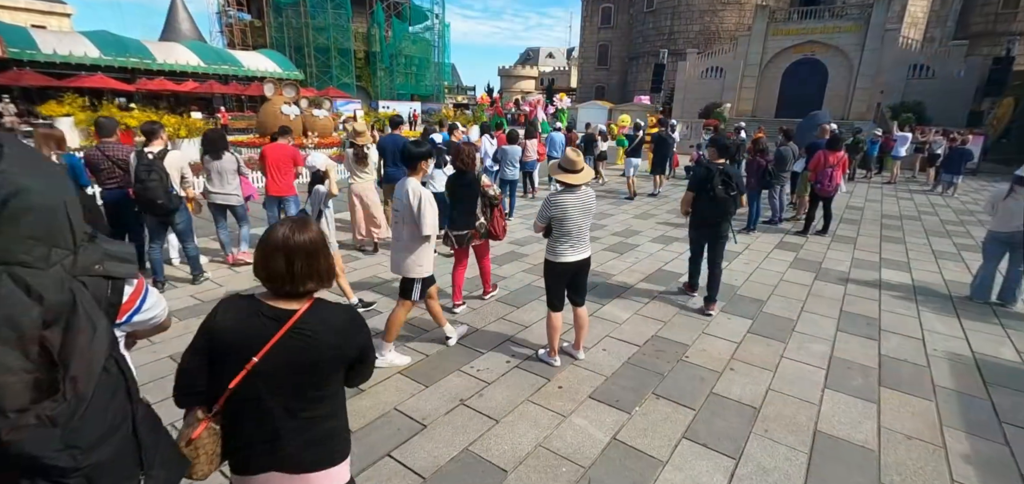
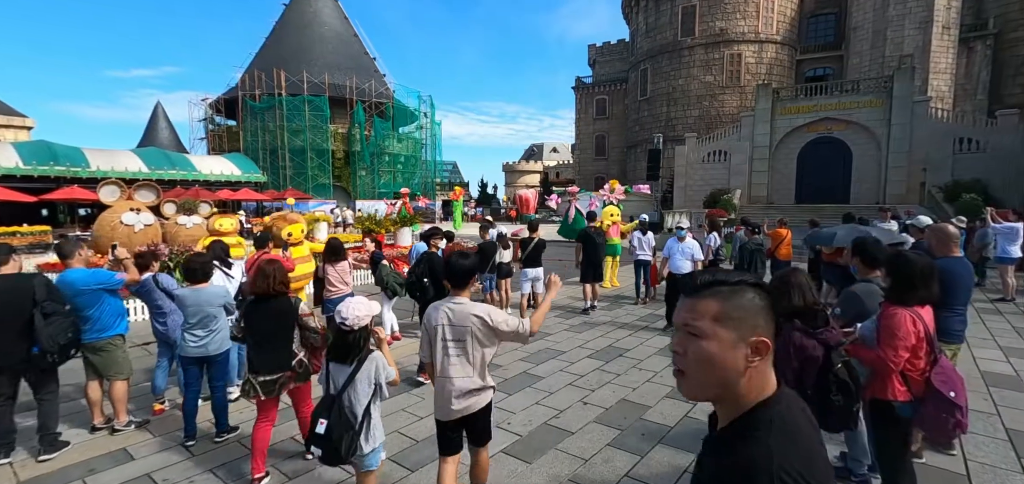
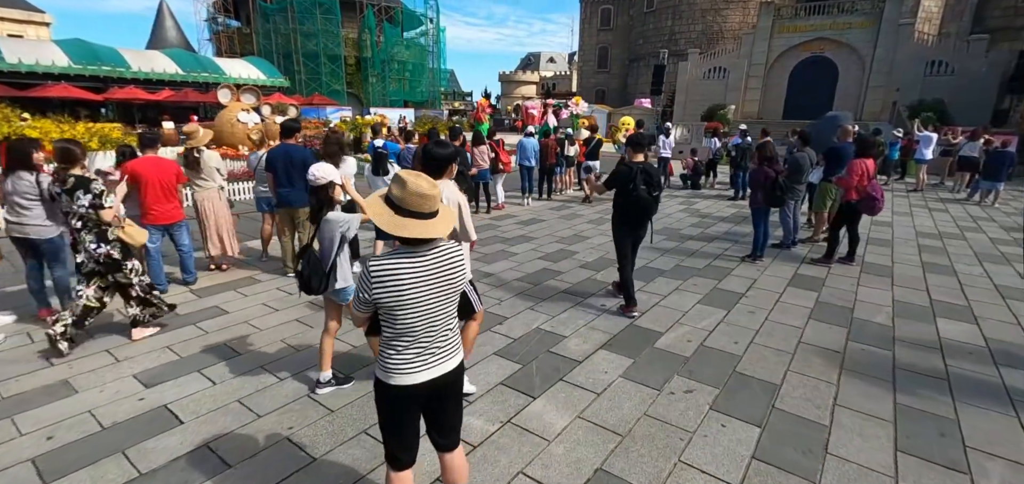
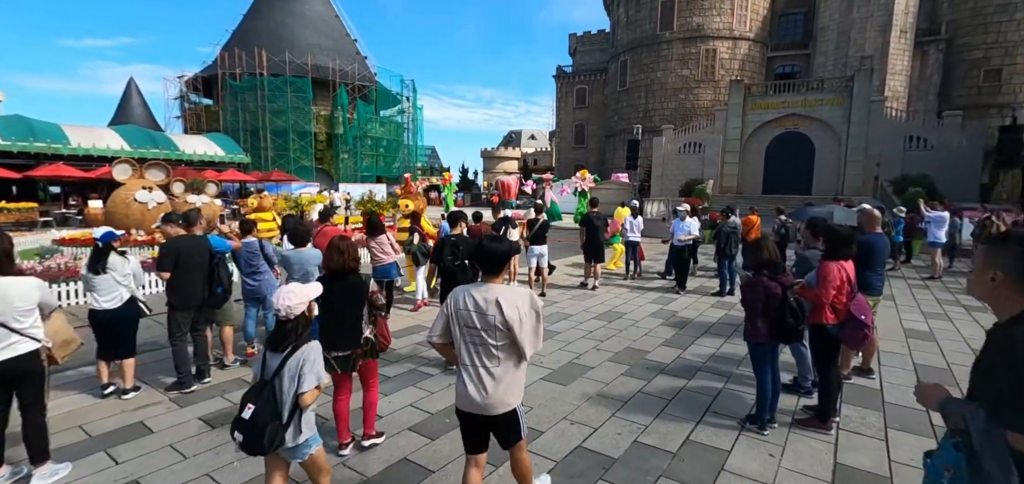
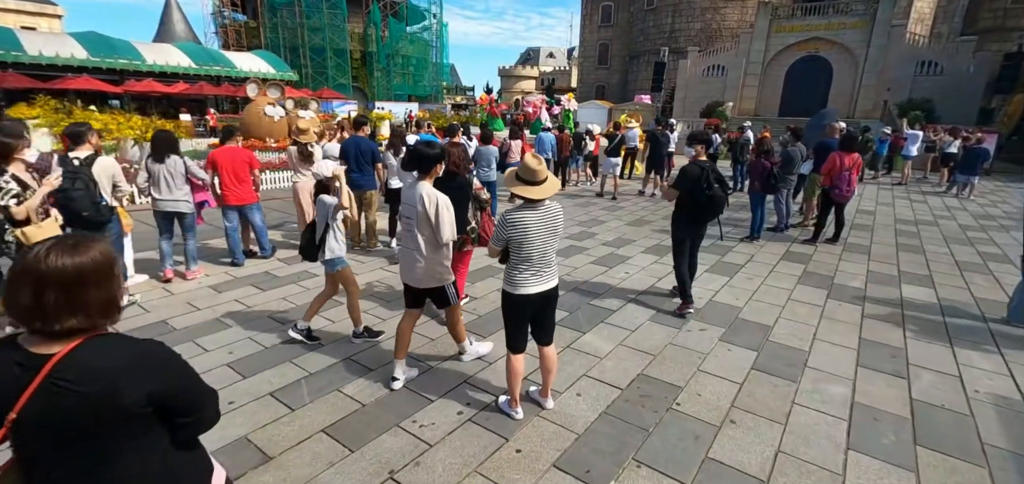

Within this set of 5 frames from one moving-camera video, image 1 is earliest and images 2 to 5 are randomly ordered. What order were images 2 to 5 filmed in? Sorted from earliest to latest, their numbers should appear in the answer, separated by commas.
5, 3, 4, 2
